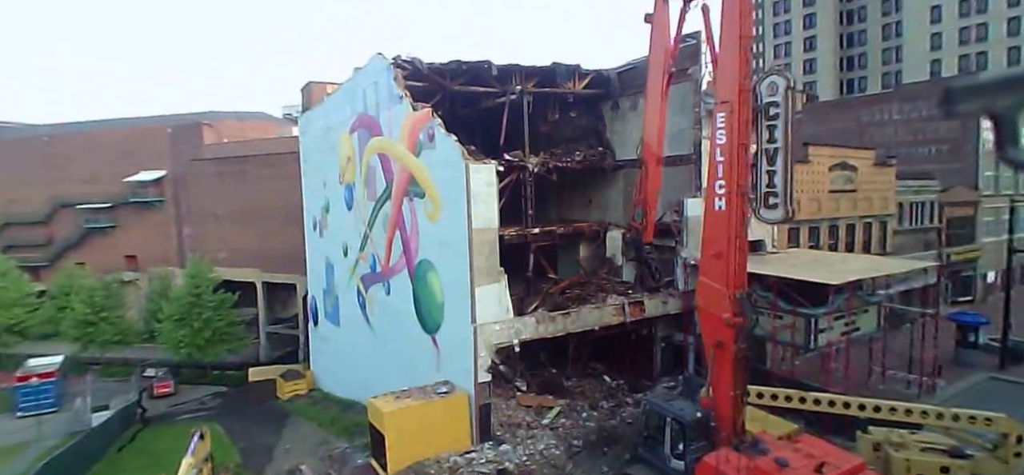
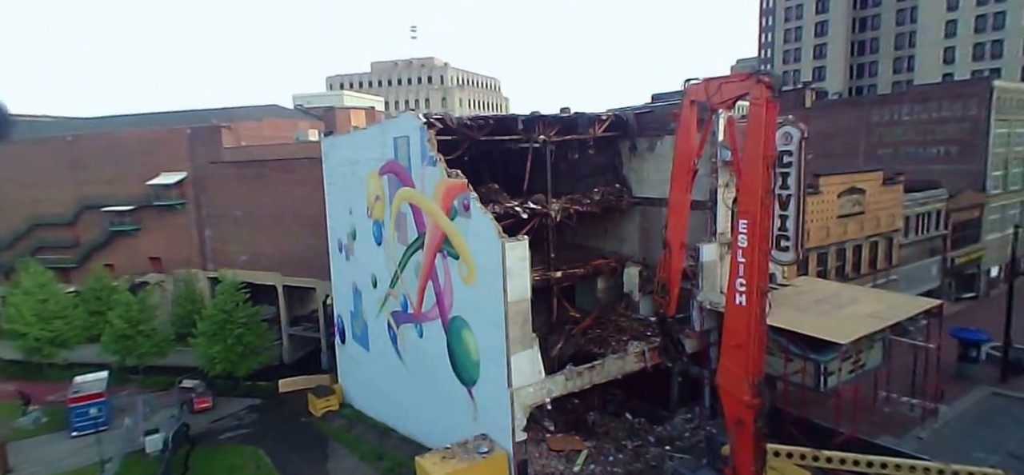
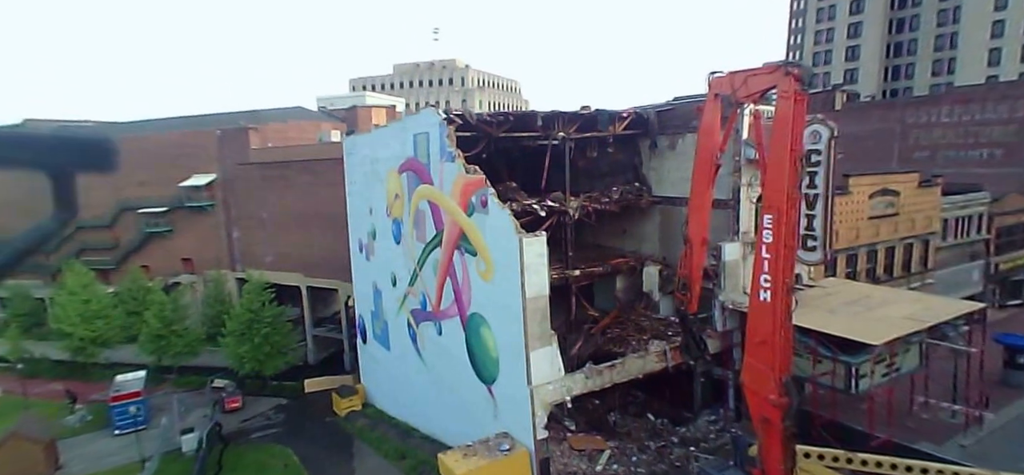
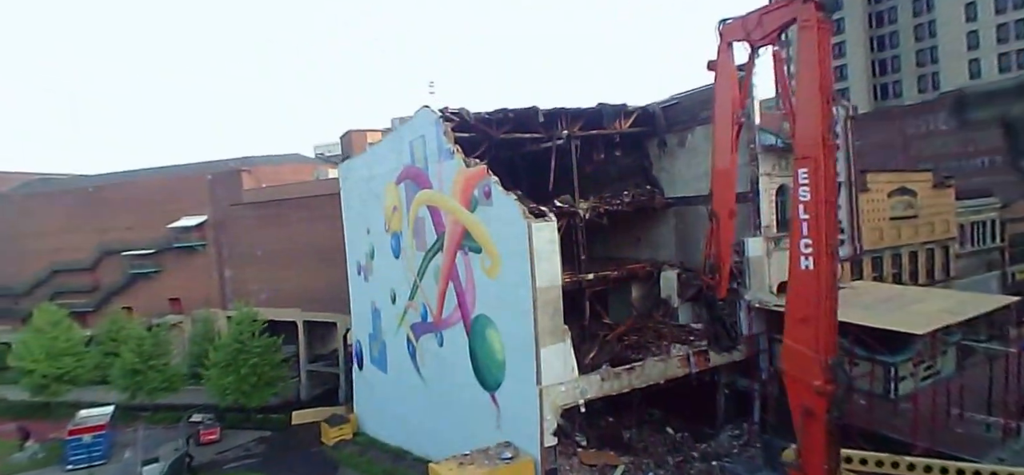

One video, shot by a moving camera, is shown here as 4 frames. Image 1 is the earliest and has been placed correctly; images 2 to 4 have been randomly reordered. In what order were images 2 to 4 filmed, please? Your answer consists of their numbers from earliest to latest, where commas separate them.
4, 2, 3
